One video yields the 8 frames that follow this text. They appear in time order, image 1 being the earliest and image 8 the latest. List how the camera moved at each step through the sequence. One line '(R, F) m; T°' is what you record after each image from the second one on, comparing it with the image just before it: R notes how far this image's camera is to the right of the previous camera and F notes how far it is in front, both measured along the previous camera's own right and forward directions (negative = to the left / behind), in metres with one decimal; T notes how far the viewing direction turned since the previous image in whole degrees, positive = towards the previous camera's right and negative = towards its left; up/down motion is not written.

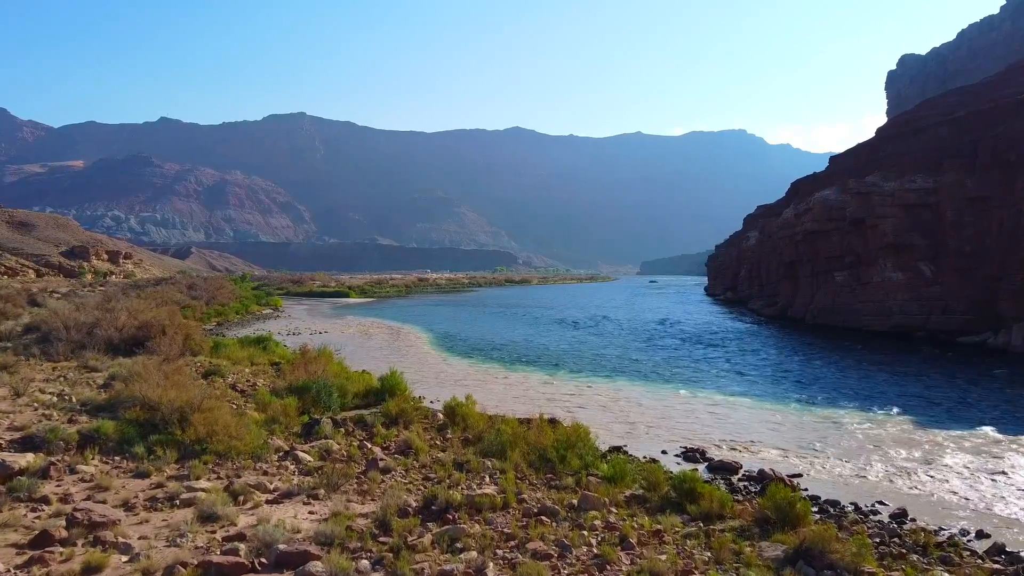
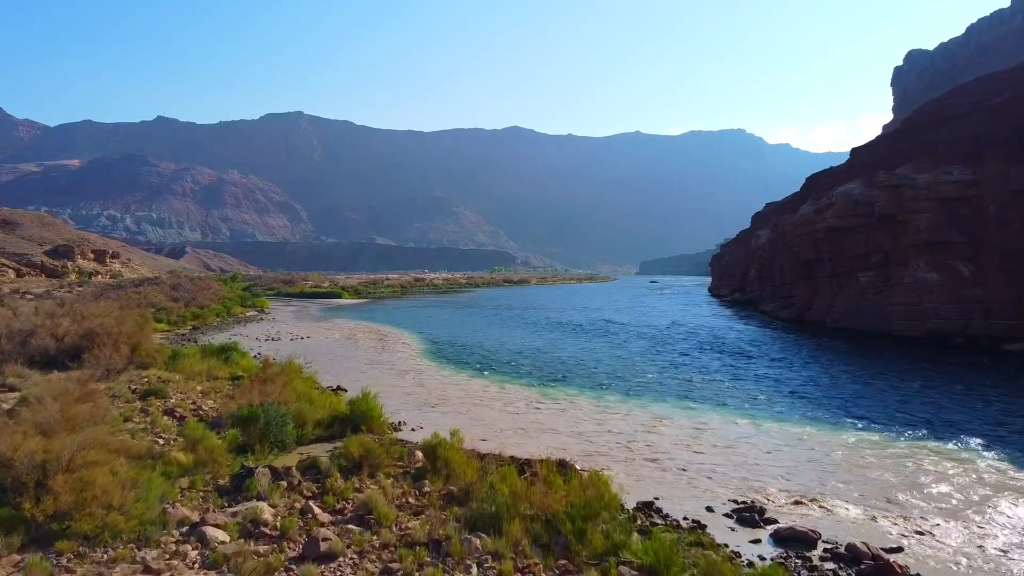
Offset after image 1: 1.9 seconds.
(0.0, +2.2) m; 0°
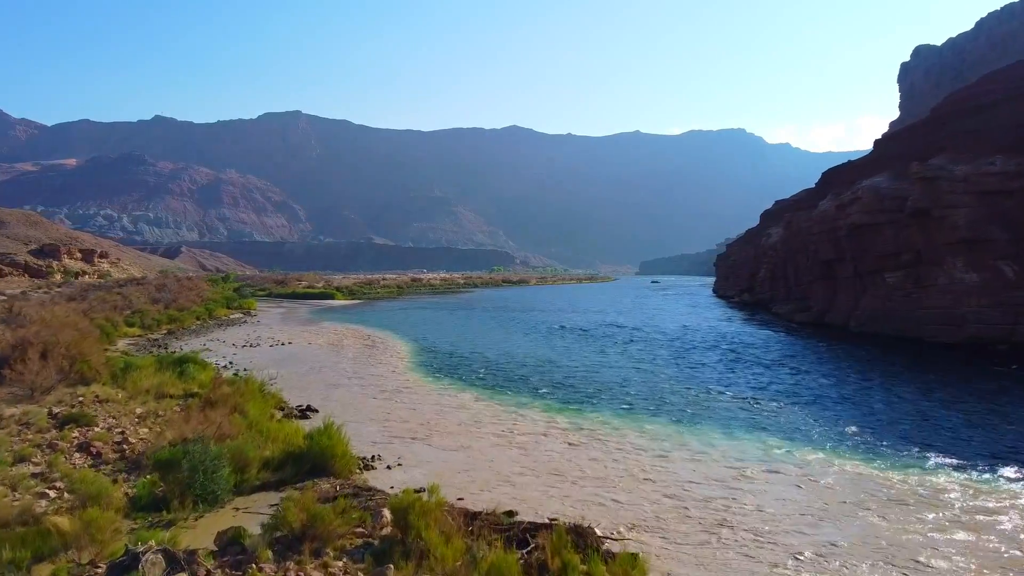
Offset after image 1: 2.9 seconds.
(0.0, +2.0) m; 0°
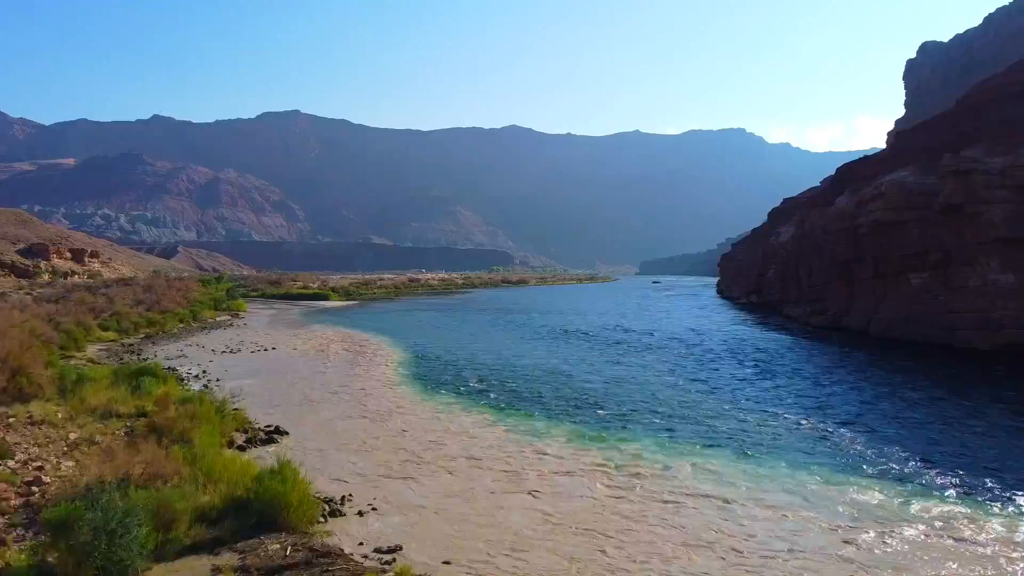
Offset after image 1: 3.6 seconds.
(0.0, +1.6) m; 0°
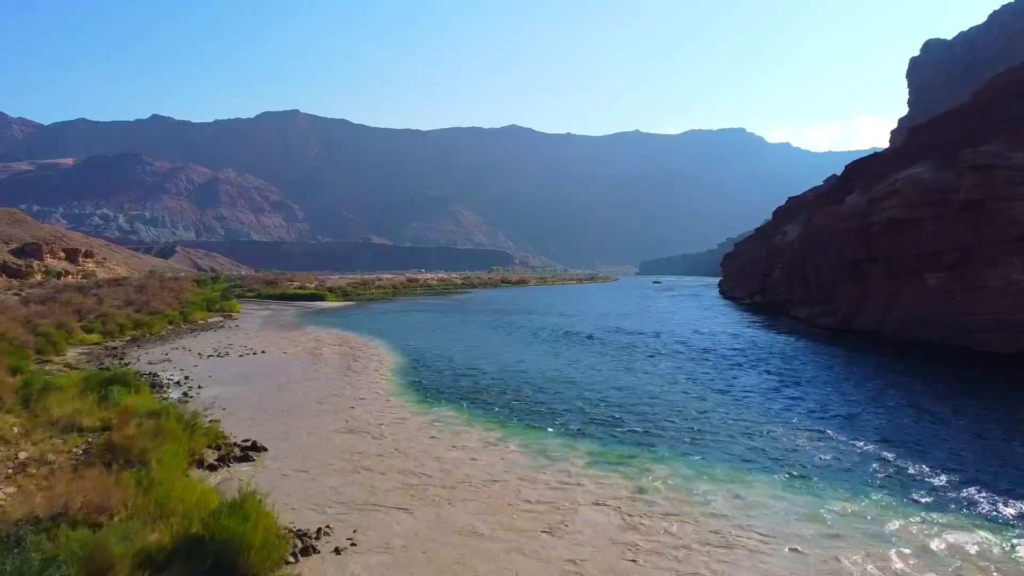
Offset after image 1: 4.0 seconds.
(0.0, +0.9) m; 0°
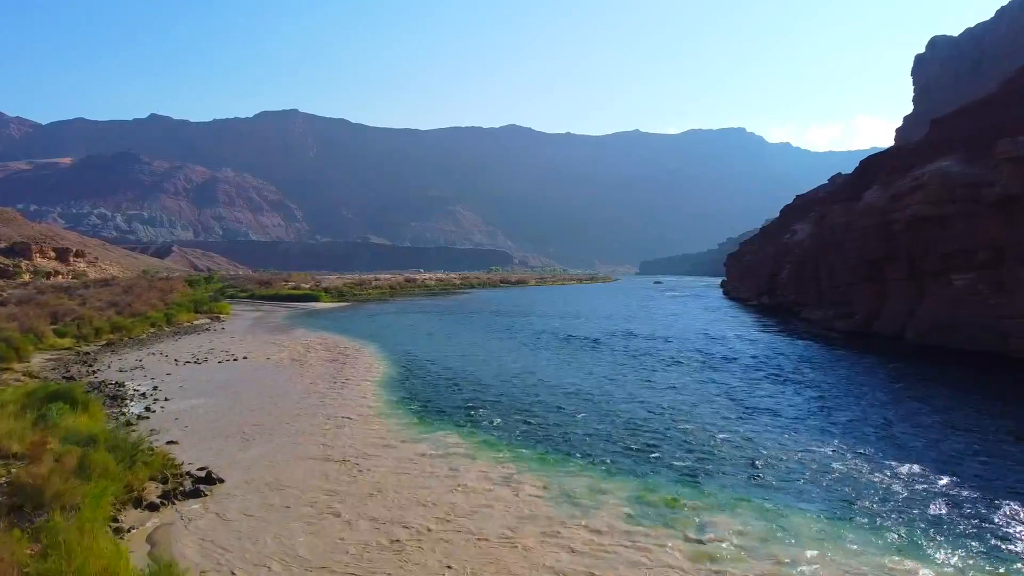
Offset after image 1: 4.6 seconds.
(0.0, +1.4) m; 0°
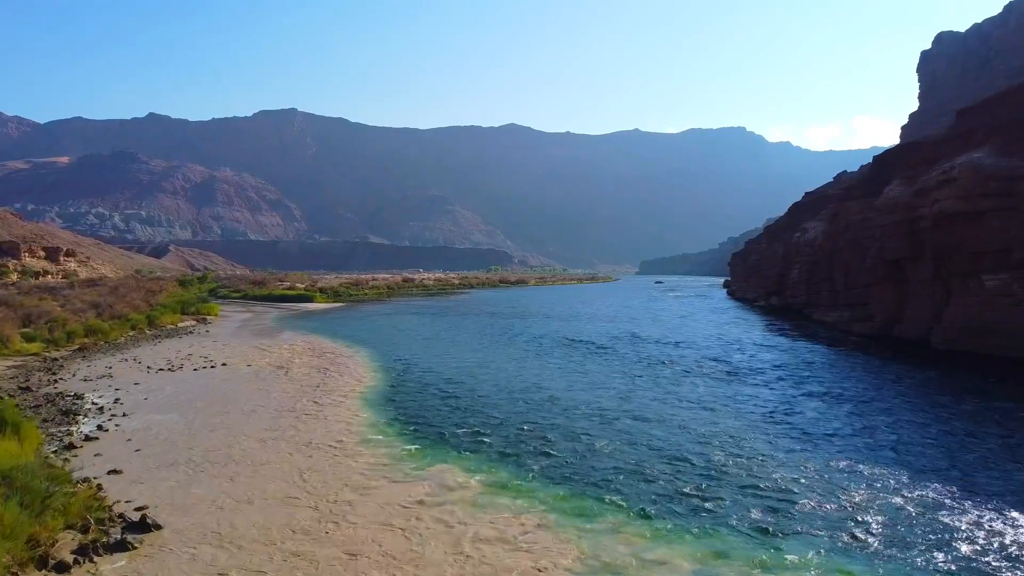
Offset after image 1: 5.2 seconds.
(0.0, +1.4) m; 0°
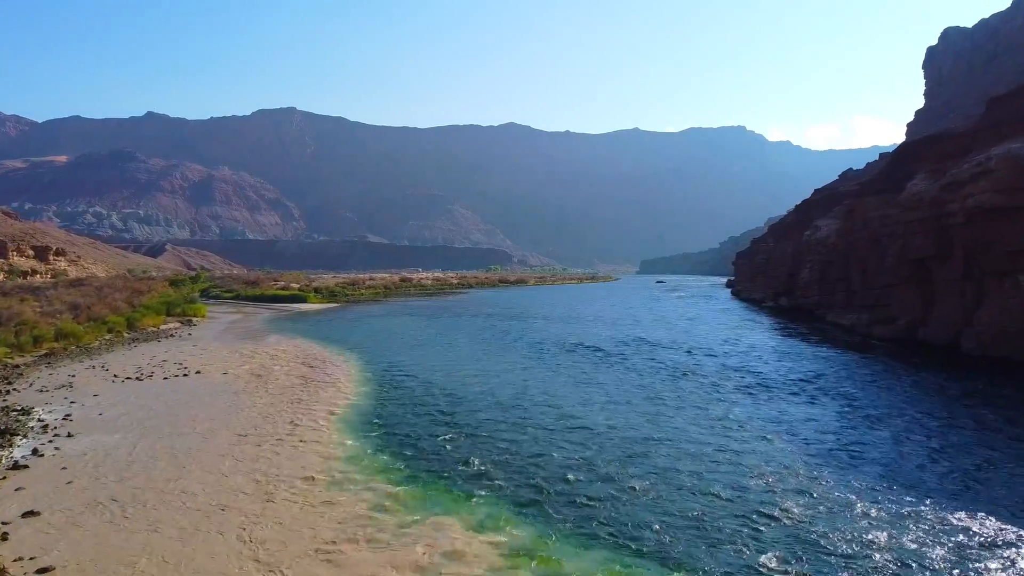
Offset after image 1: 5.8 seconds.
(0.0, +1.5) m; 0°
